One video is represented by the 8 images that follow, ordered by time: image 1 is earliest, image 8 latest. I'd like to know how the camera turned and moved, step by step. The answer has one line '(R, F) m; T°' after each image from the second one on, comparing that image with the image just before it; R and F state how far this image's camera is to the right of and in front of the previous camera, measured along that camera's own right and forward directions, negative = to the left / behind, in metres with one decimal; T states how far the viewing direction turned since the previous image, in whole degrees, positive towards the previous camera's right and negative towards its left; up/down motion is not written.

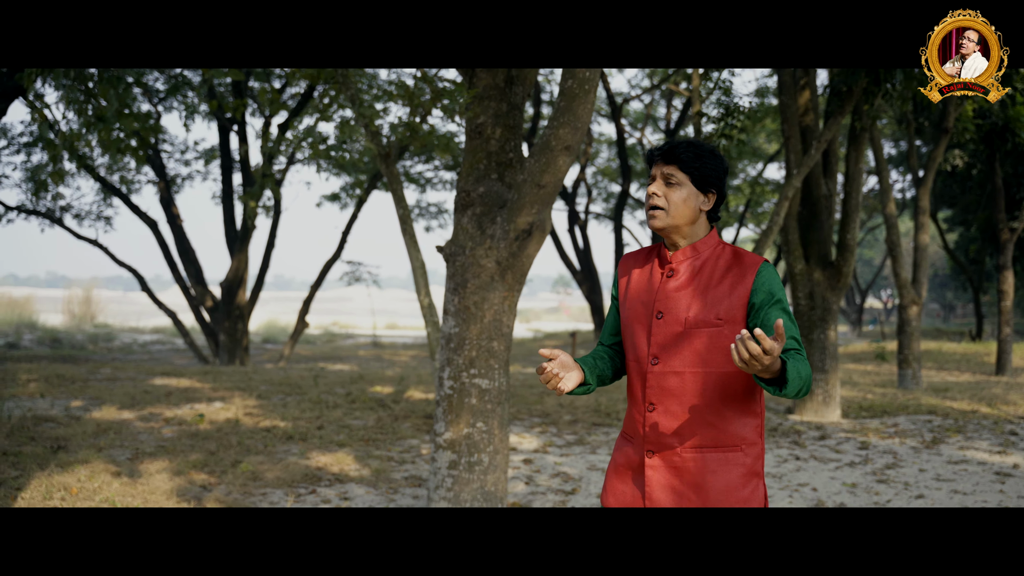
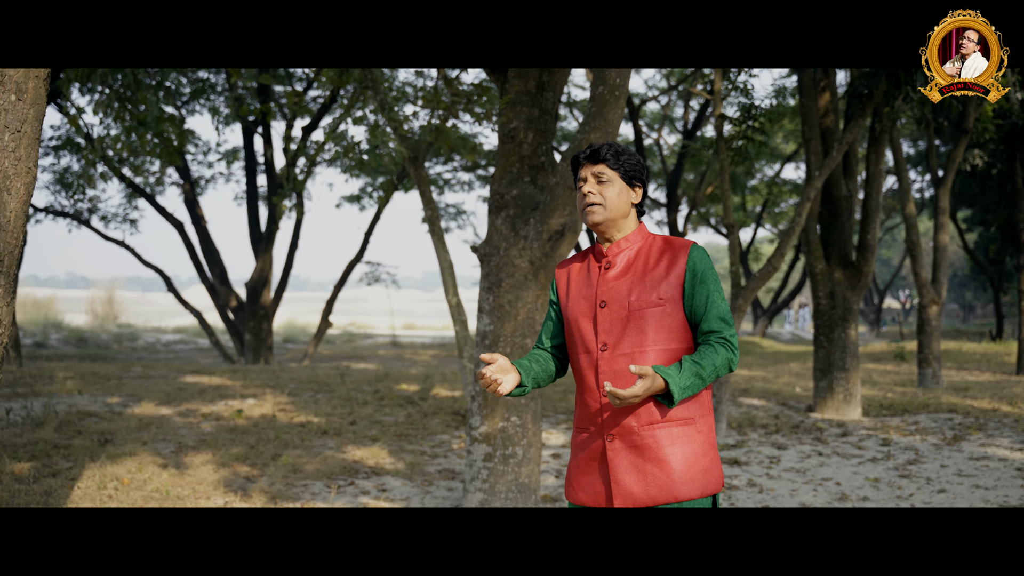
(-0.2, -0.2) m; -1°
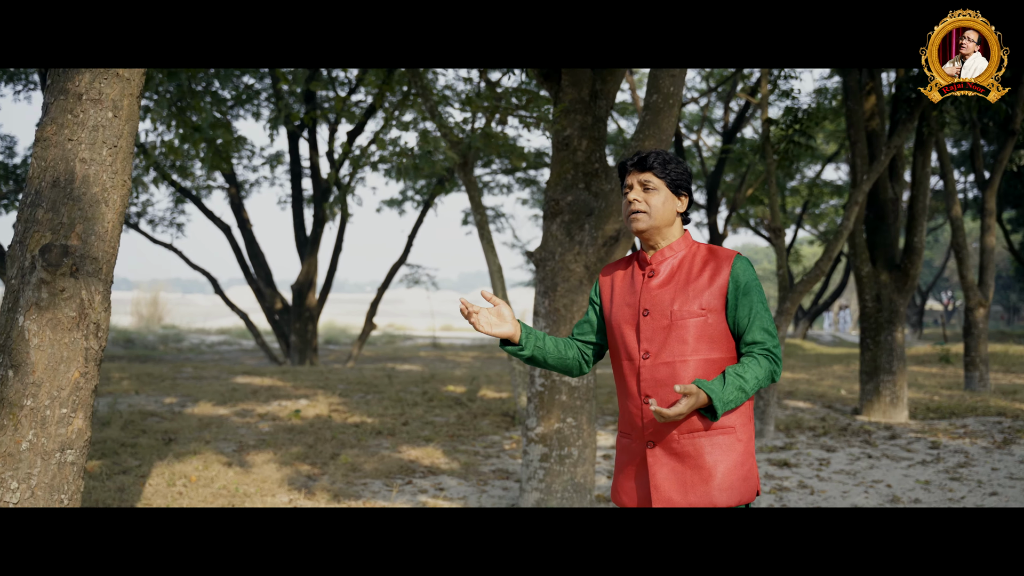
(-0.2, -0.1) m; -3°
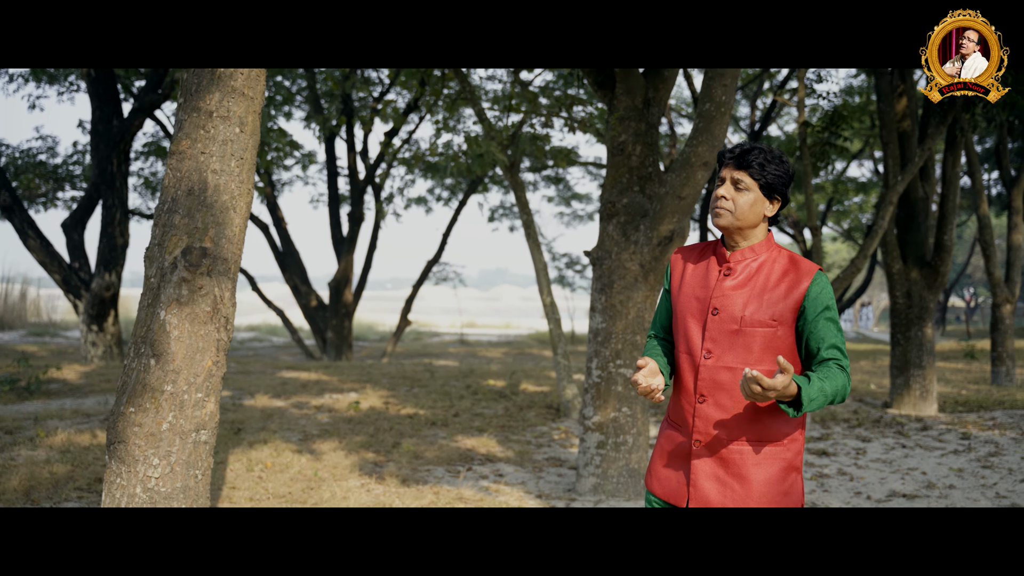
(-0.4, -0.4) m; -1°
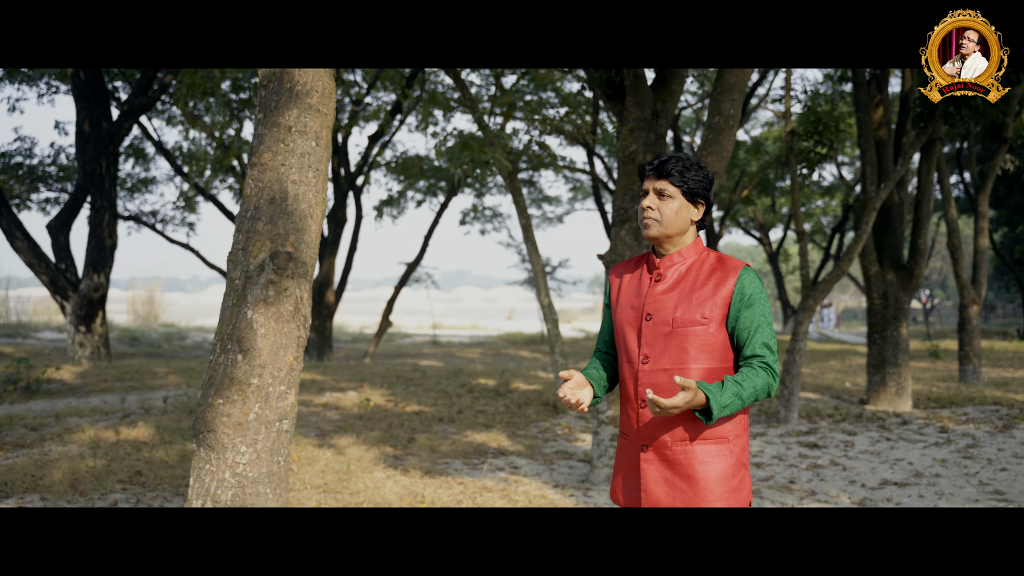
(-0.5, -0.4) m; +3°
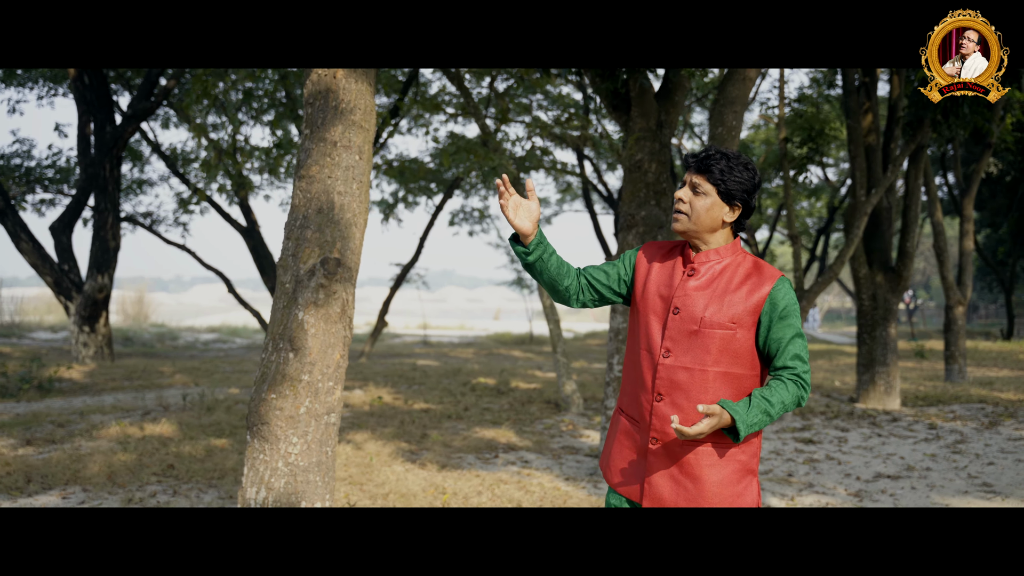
(-0.3, -0.4) m; +1°
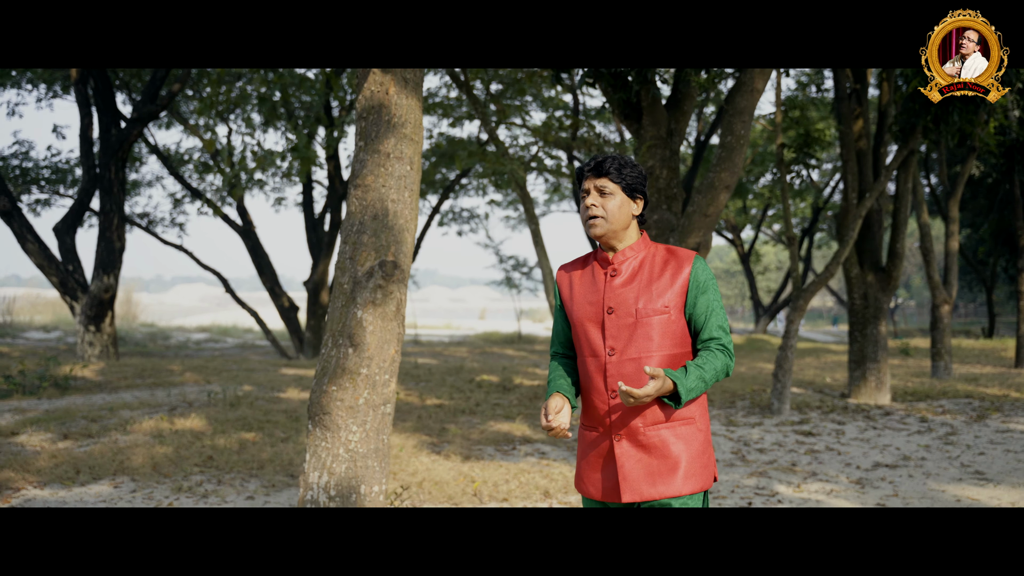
(-0.4, -0.4) m; +1°
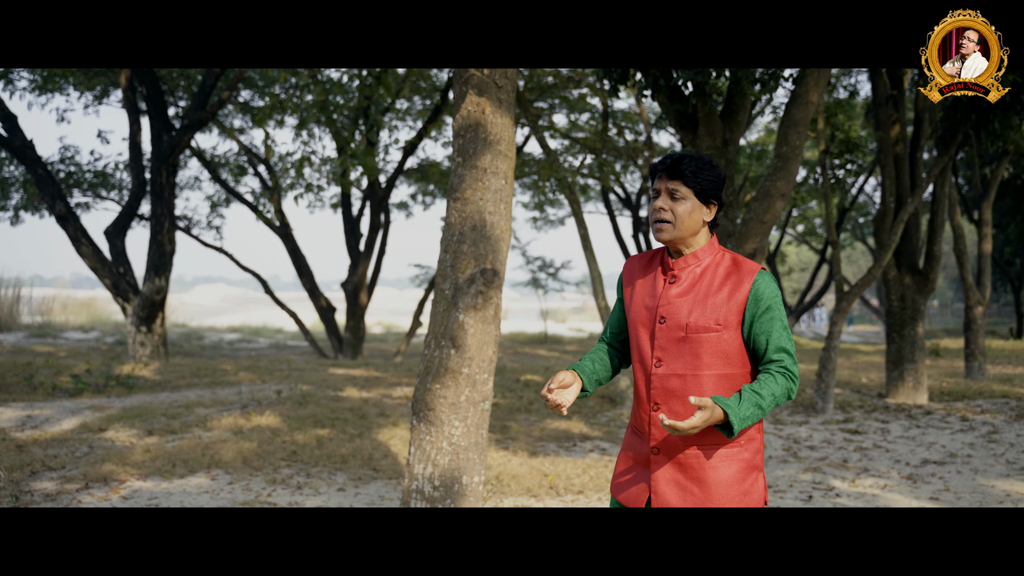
(-0.5, -0.4) m; -1°
